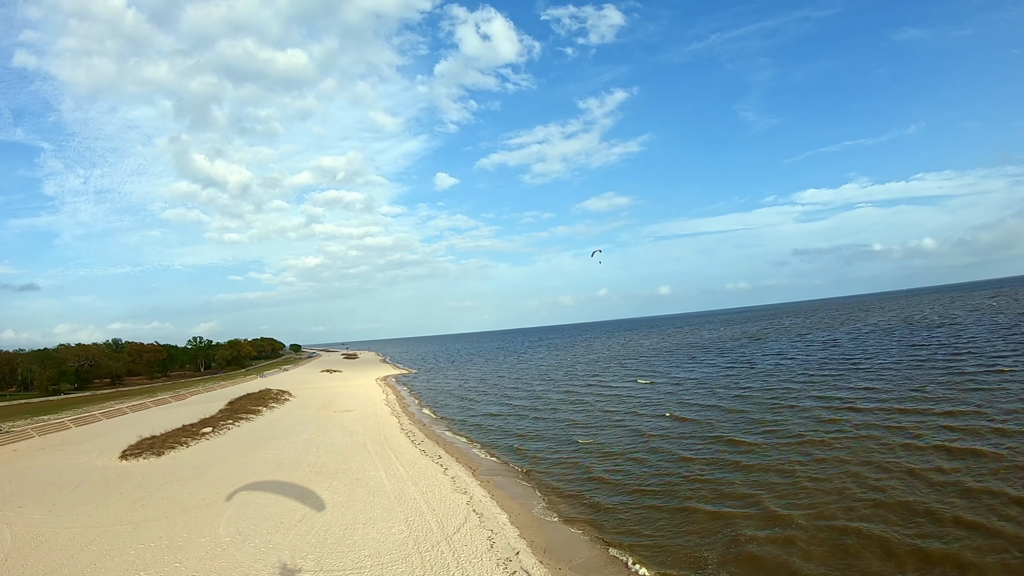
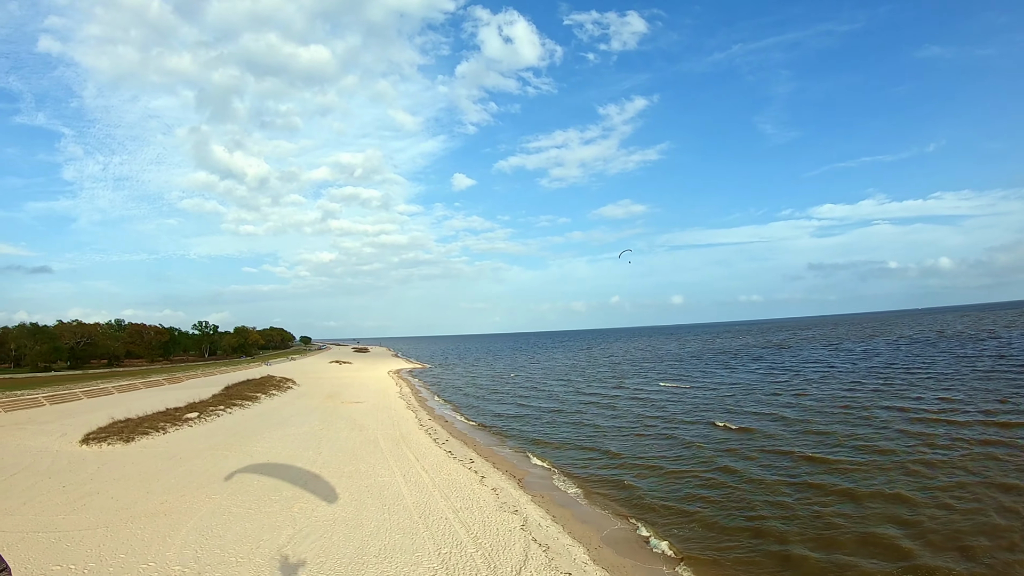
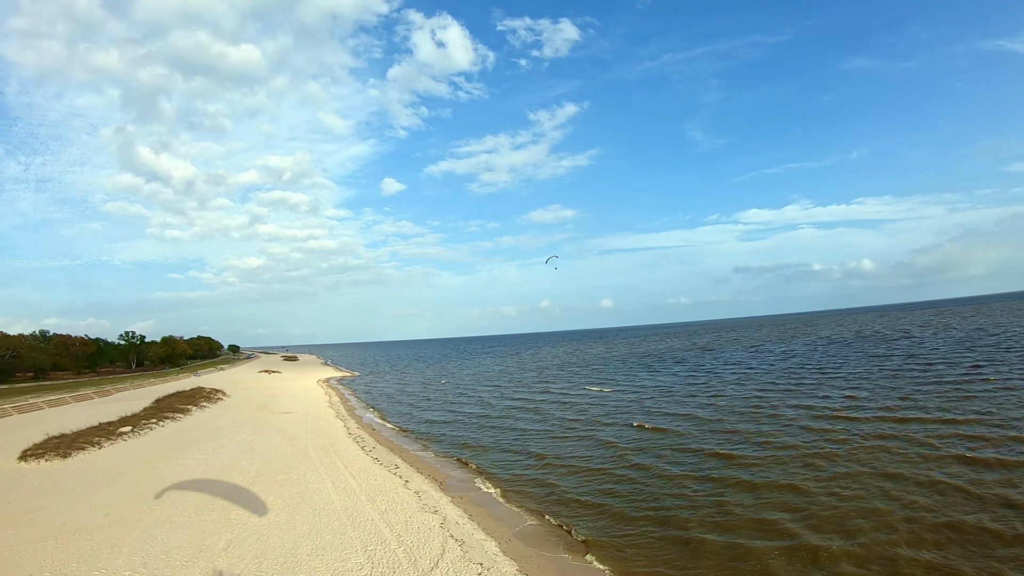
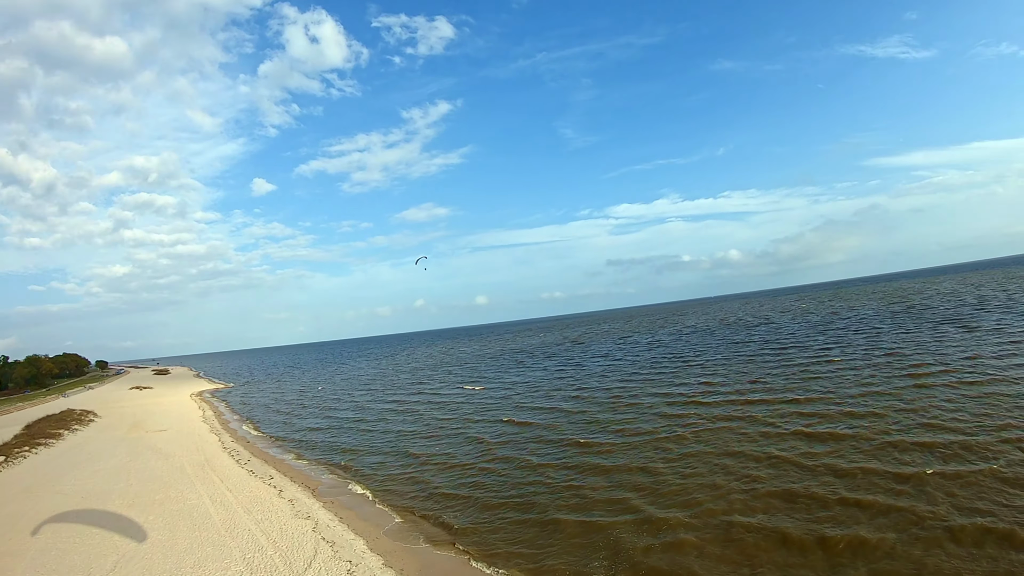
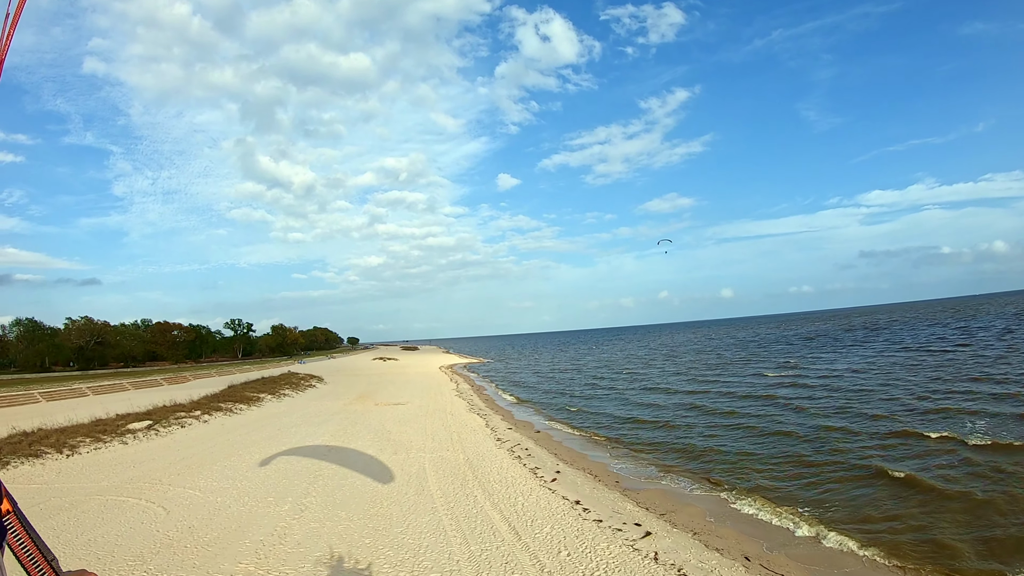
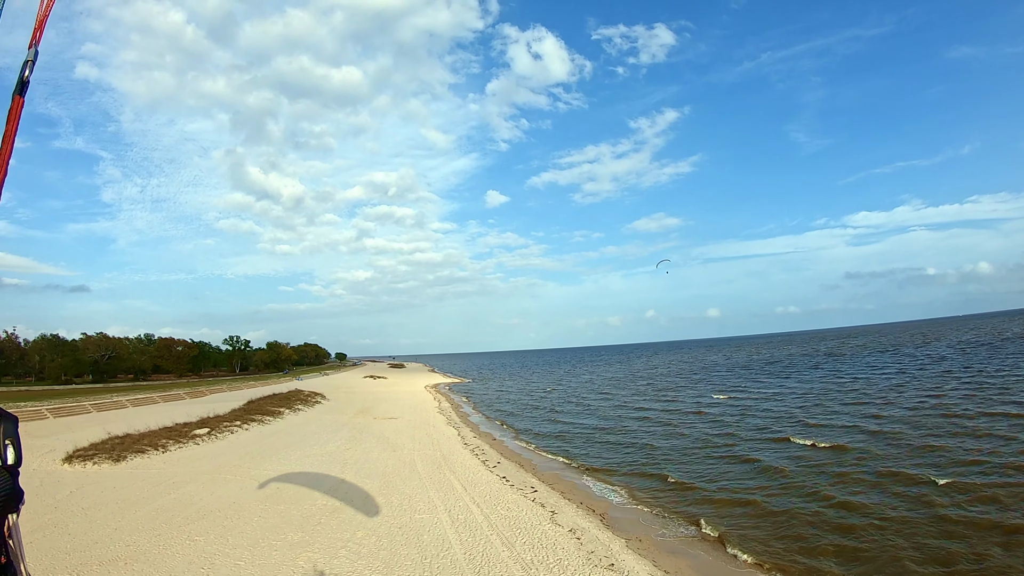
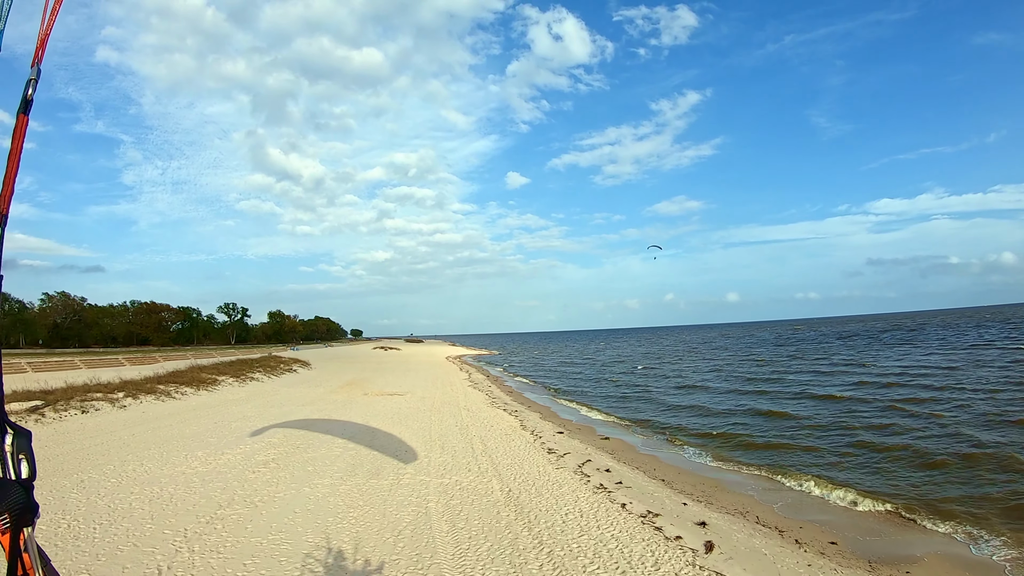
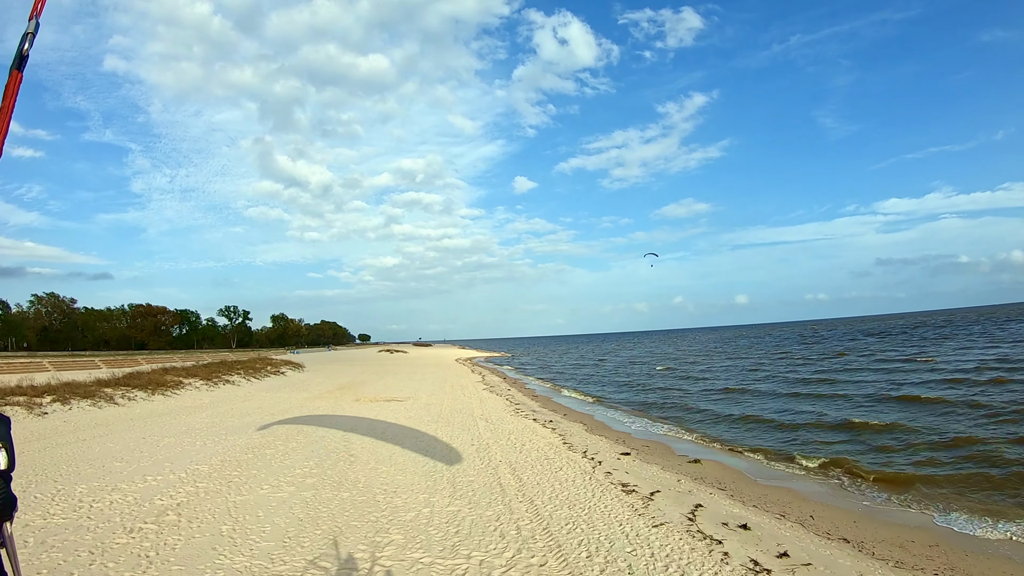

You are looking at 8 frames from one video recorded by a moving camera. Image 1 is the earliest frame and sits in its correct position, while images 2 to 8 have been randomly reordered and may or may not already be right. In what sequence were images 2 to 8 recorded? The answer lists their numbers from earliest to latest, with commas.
4, 3, 2, 6, 5, 7, 8
